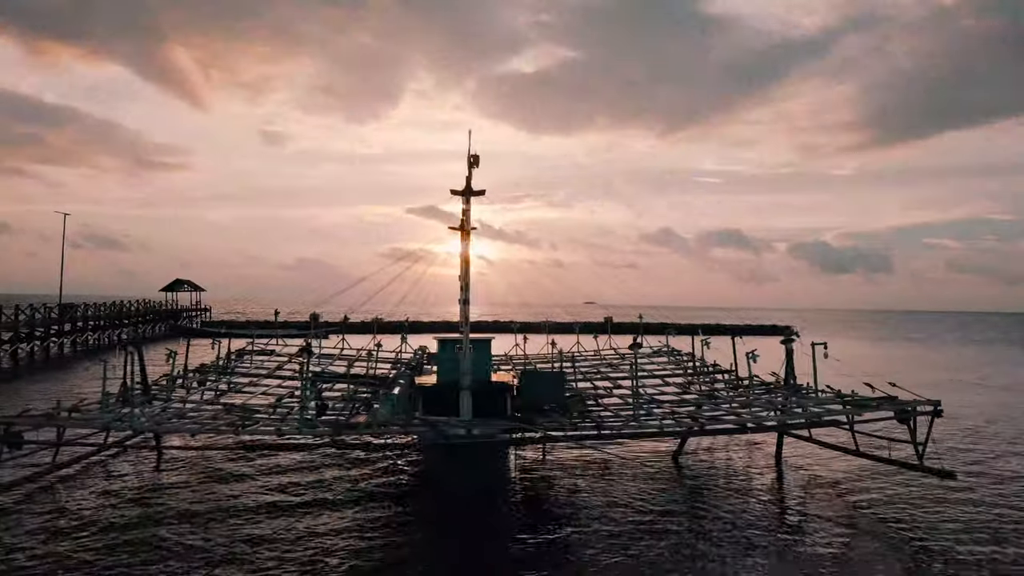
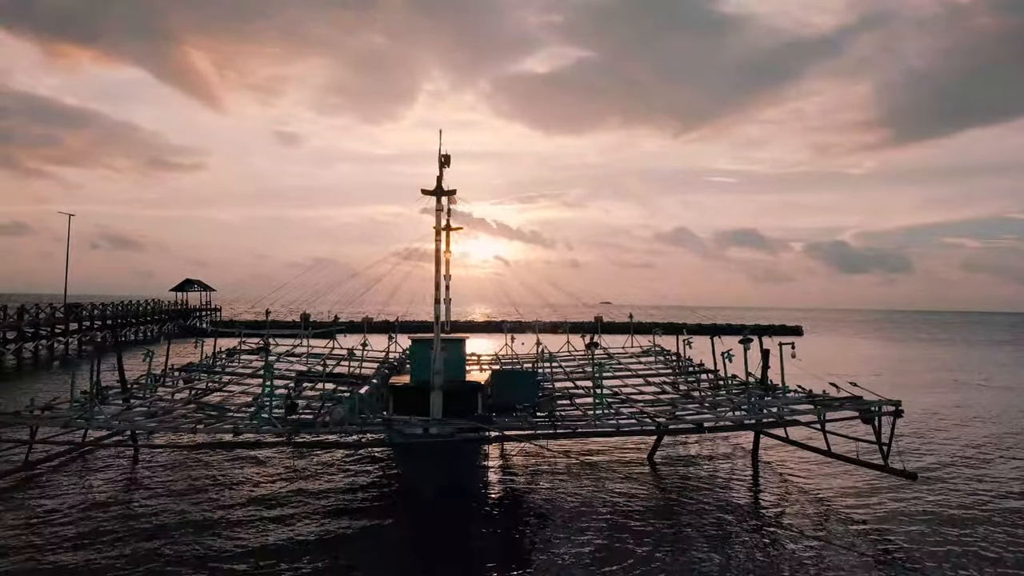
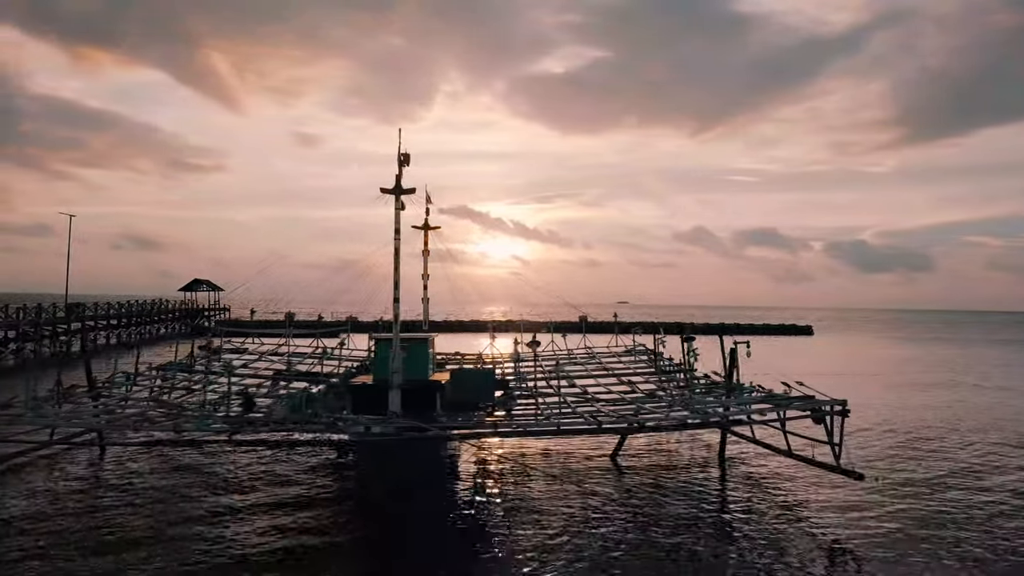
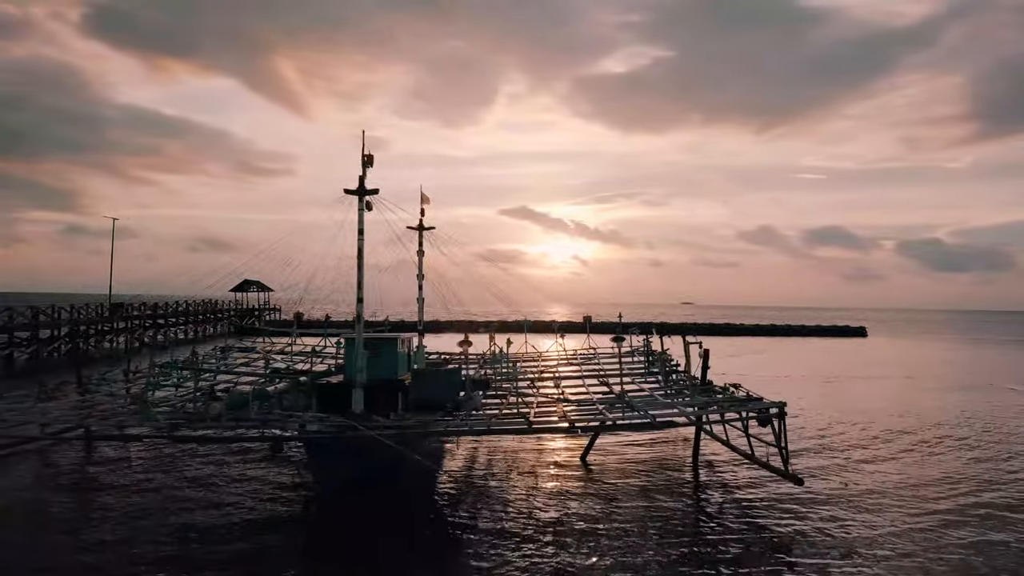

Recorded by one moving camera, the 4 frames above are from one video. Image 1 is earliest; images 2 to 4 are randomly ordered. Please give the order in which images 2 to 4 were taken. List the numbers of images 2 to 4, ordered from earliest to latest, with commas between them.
2, 3, 4
